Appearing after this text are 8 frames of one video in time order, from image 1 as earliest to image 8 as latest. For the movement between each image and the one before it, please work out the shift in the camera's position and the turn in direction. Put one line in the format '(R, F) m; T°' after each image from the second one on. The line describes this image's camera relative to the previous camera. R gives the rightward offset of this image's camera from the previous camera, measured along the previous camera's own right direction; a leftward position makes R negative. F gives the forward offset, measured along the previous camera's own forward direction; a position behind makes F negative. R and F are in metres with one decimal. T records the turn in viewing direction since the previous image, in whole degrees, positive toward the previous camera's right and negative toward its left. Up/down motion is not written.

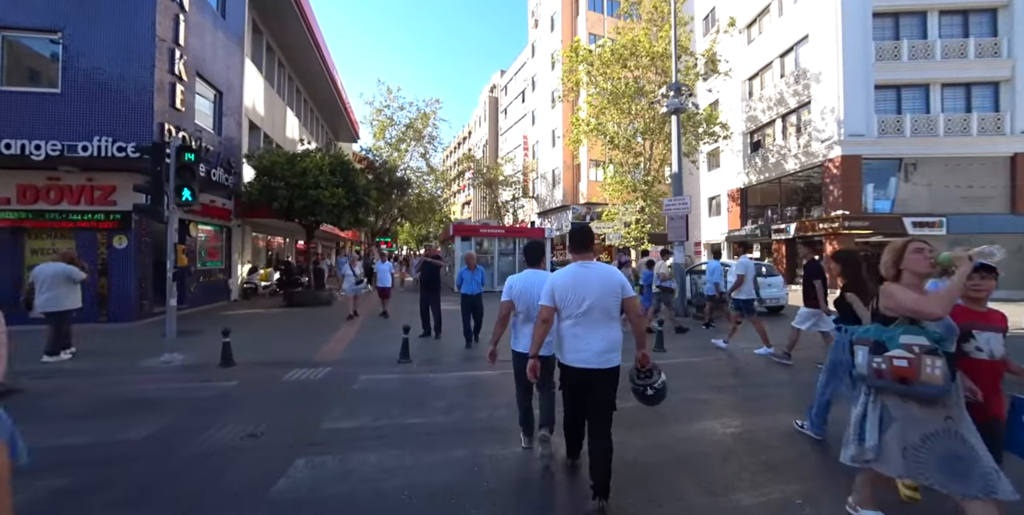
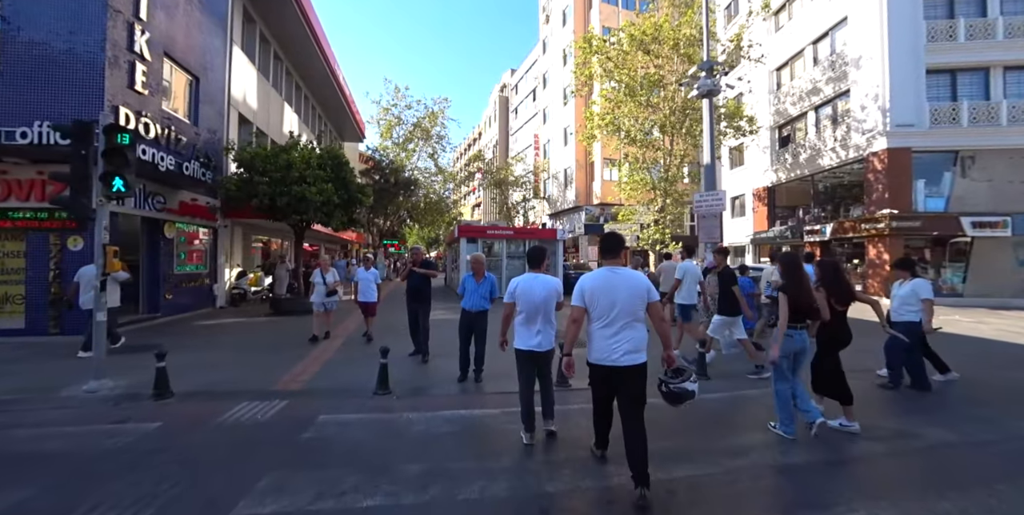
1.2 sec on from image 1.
(+0.1, +1.6) m; -1°
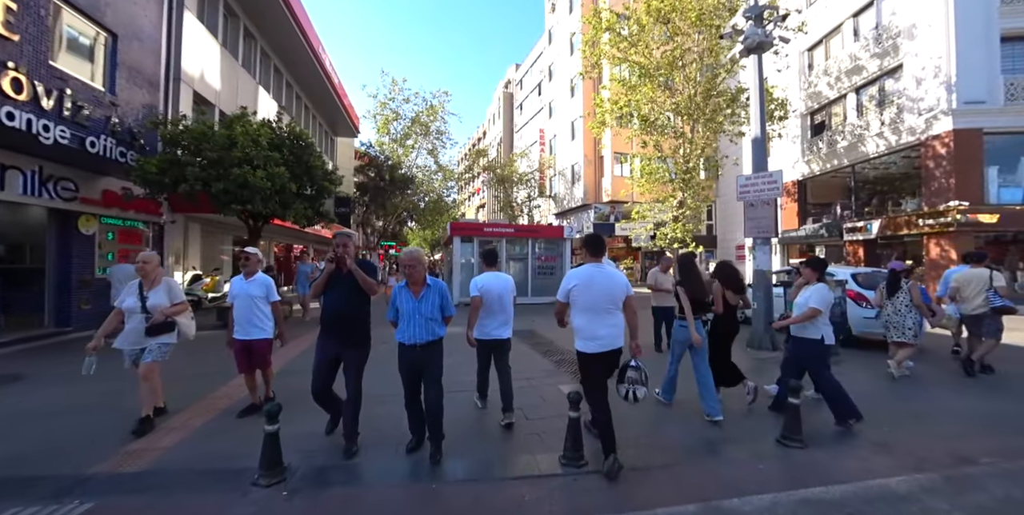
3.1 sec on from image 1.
(+0.2, +2.5) m; -1°
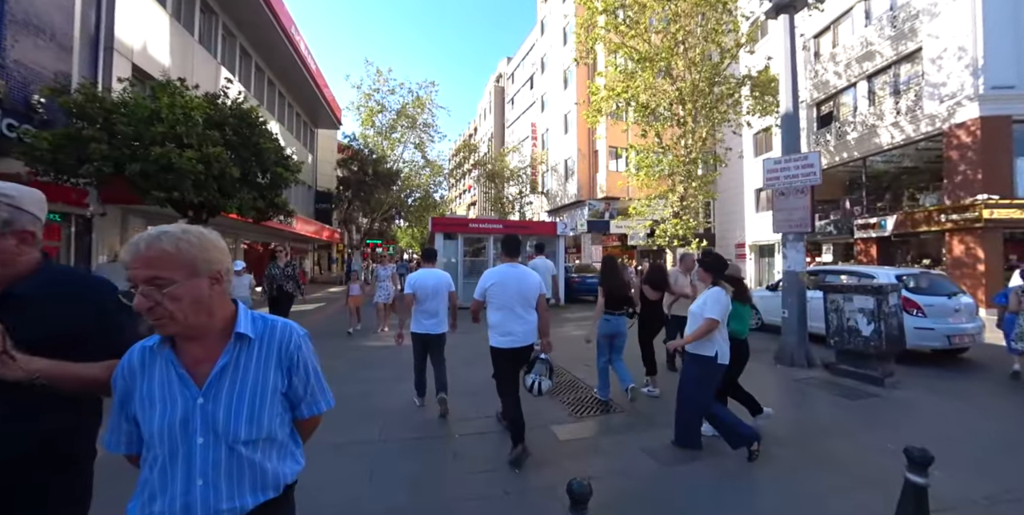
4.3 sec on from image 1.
(+0.2, +1.6) m; +1°
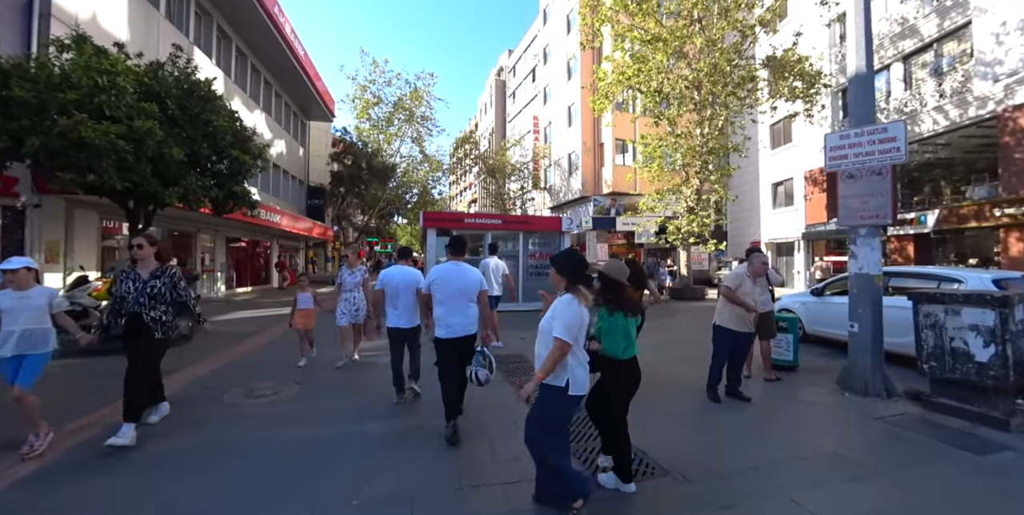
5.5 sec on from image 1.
(+0.1, +1.6) m; 0°
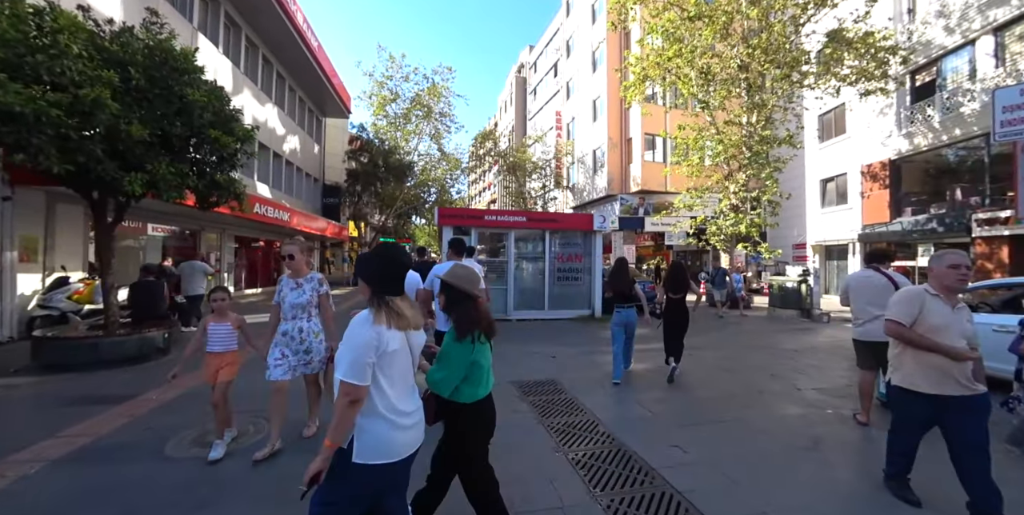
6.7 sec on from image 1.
(-0.2, +1.6) m; -2°
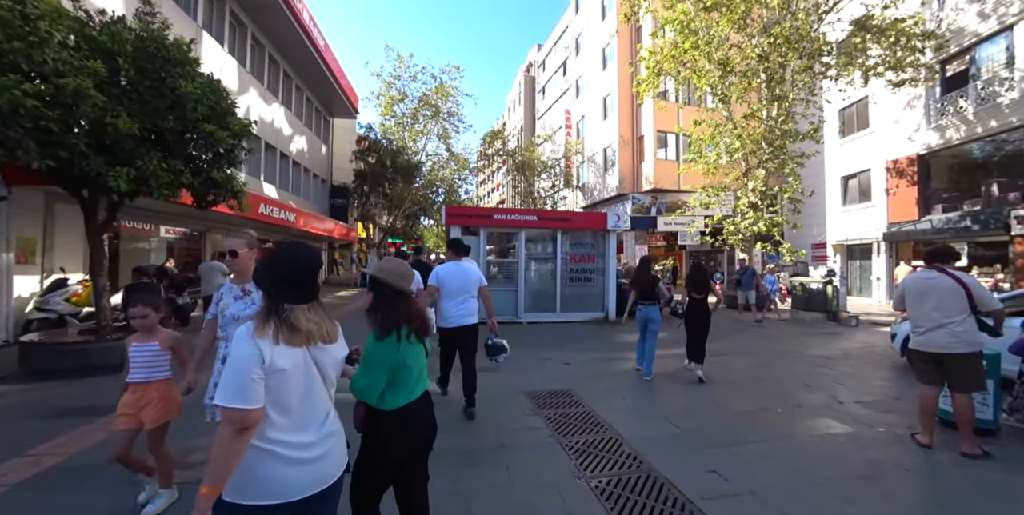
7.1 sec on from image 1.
(0.0, +0.5) m; -1°
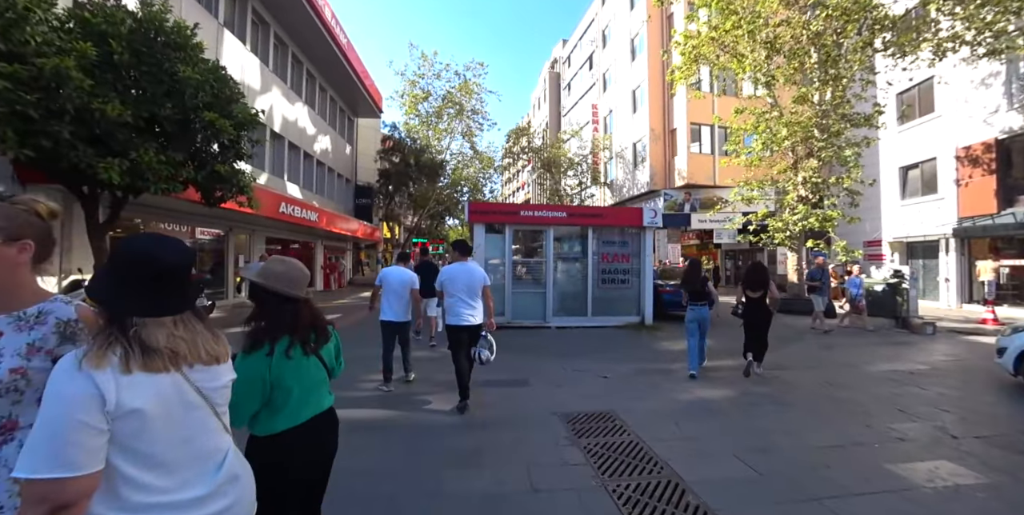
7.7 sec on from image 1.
(-0.1, +0.9) m; -3°
